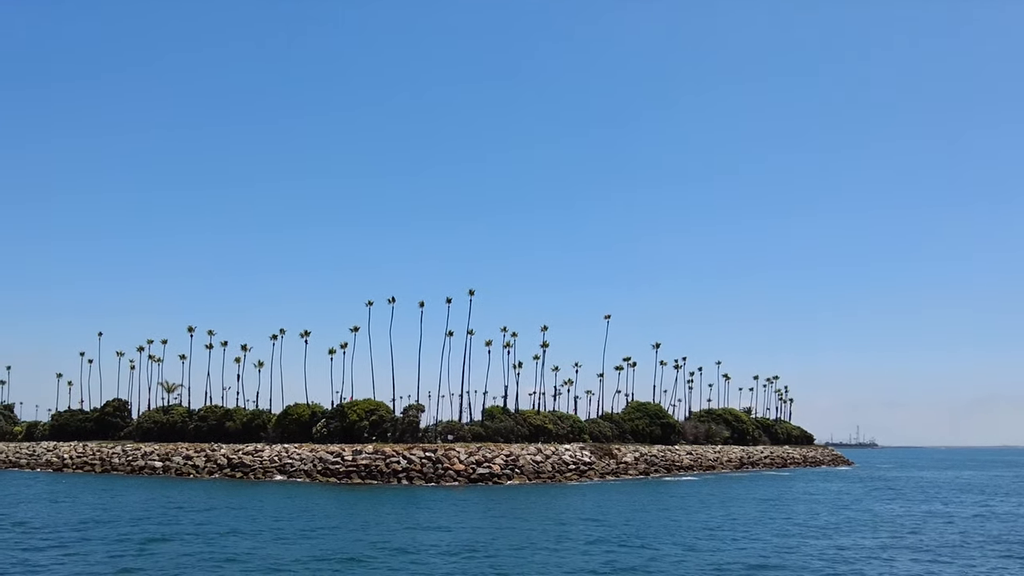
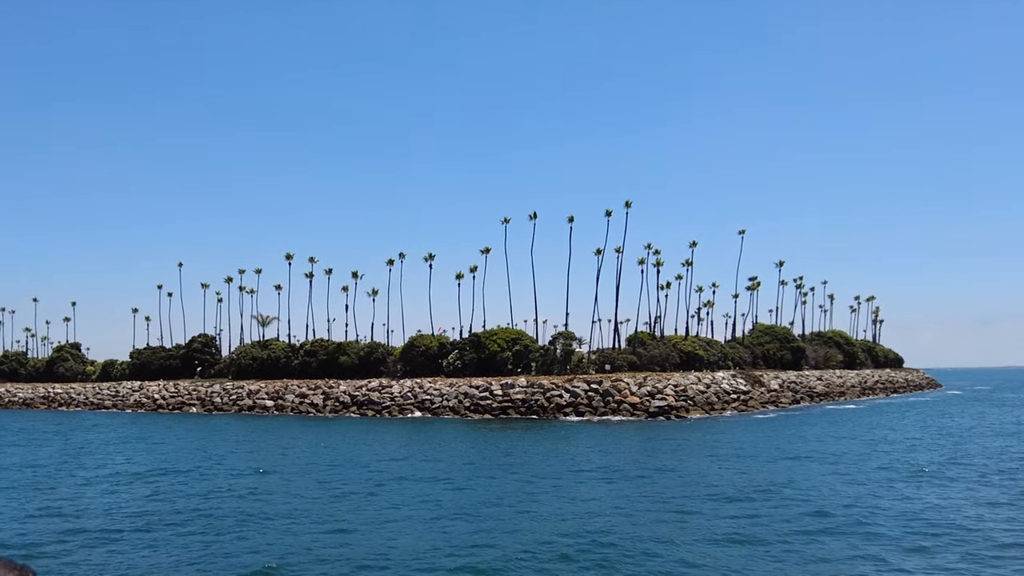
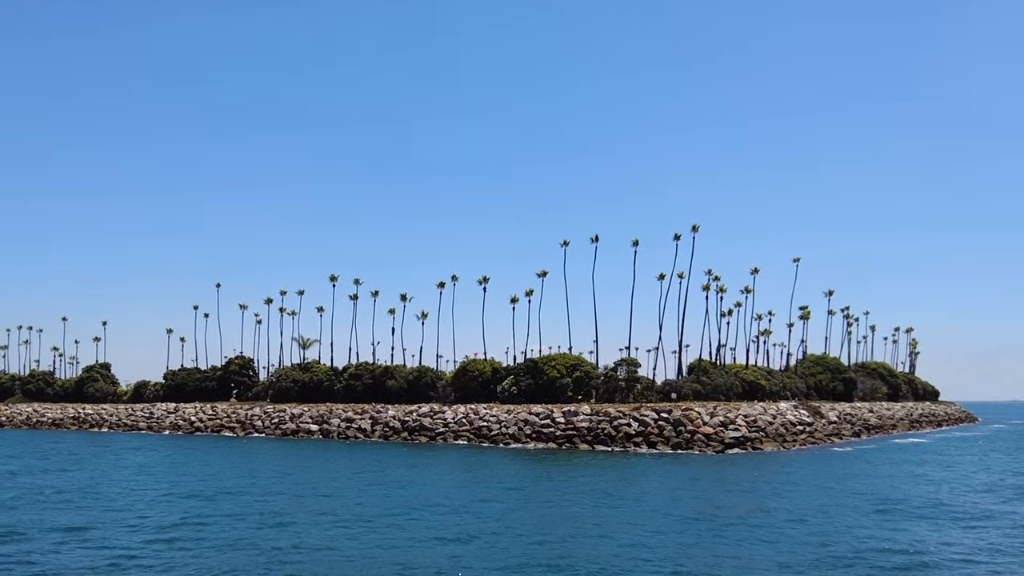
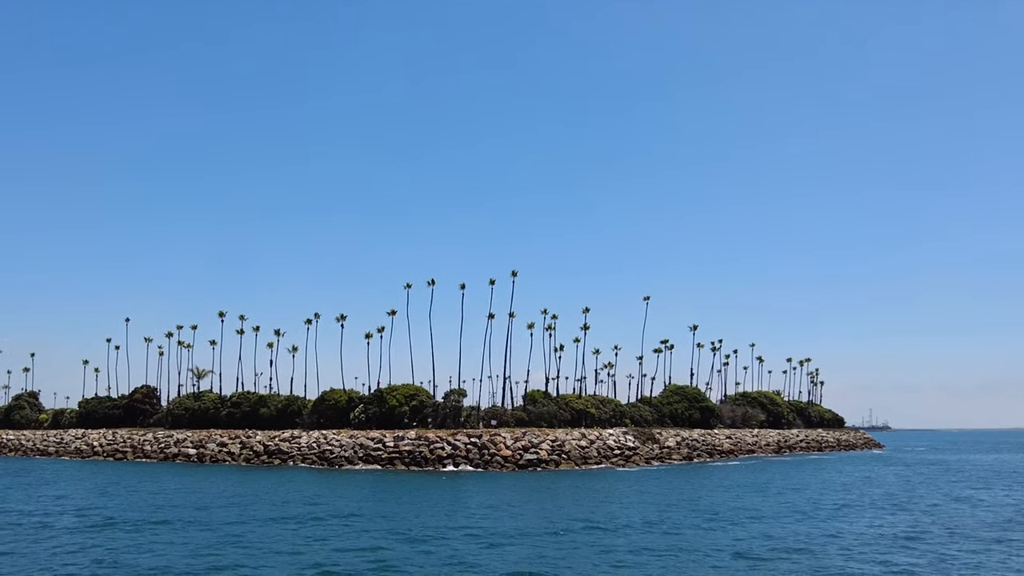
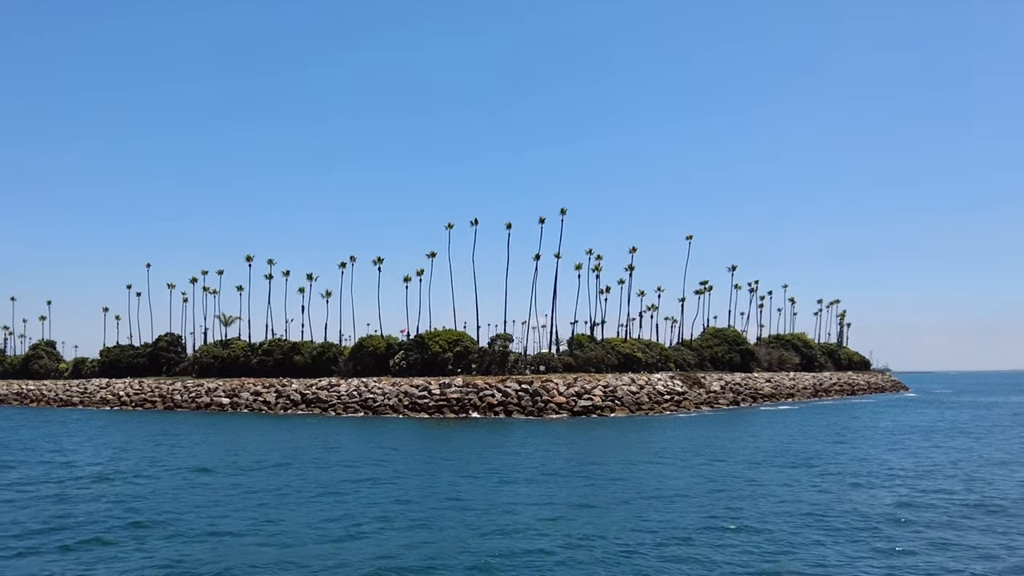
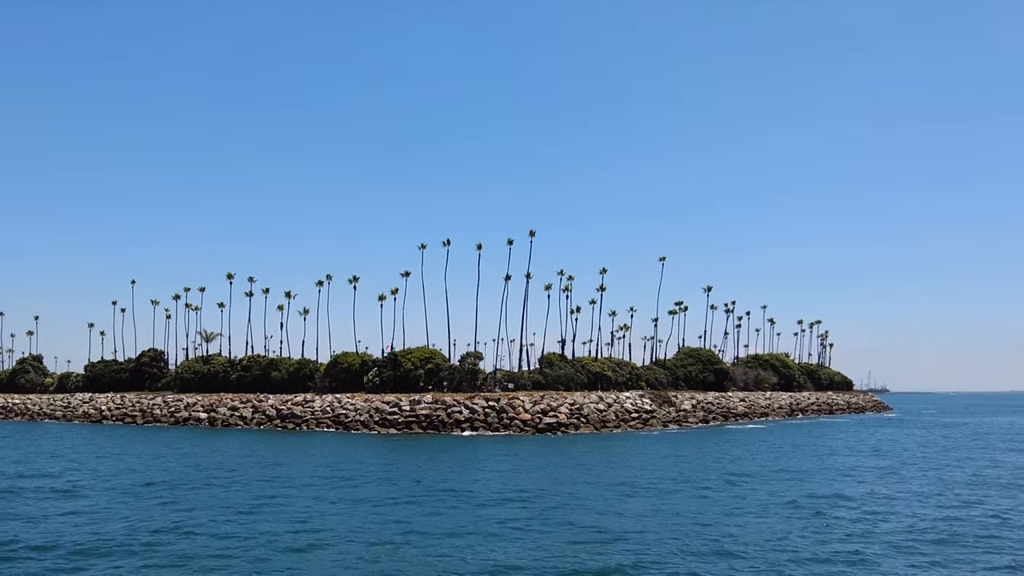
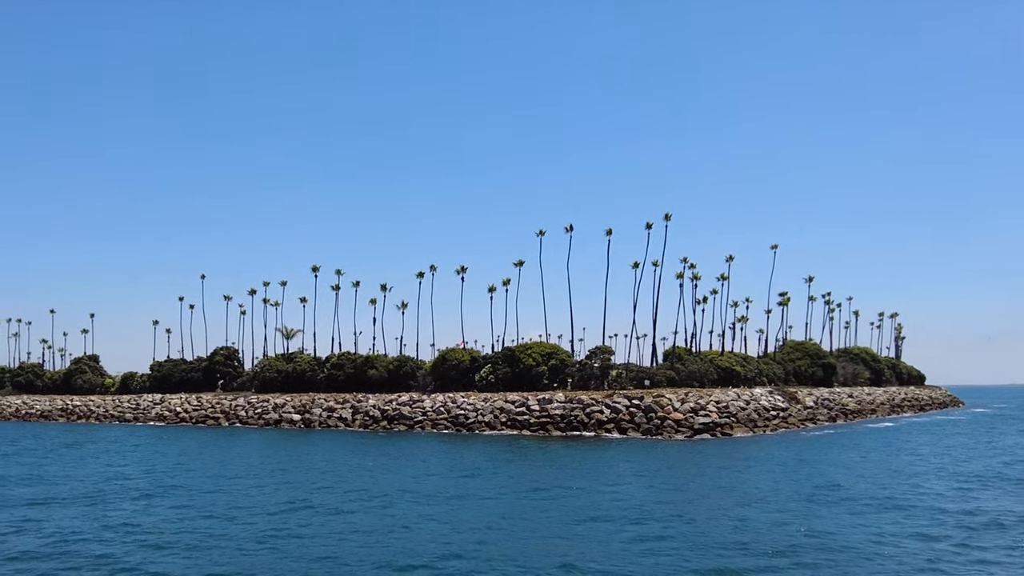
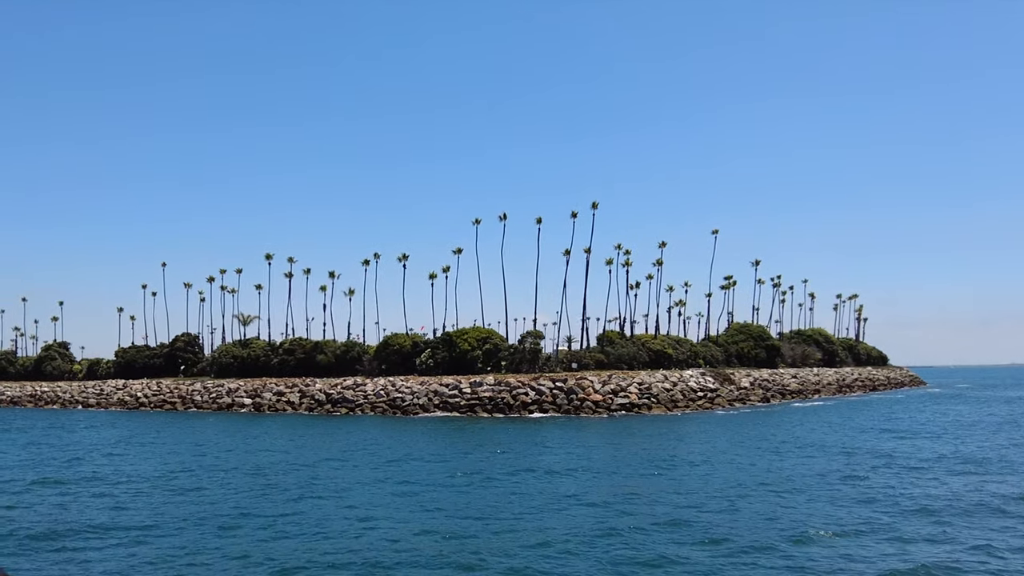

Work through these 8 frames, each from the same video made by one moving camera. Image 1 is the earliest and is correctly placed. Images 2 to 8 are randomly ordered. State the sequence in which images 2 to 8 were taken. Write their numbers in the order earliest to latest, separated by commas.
4, 6, 5, 8, 2, 7, 3
